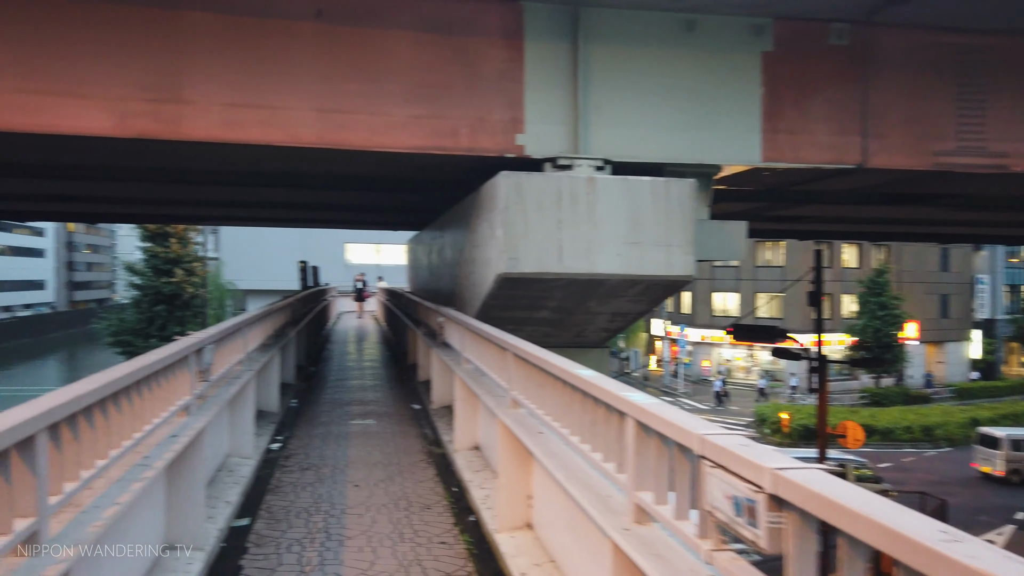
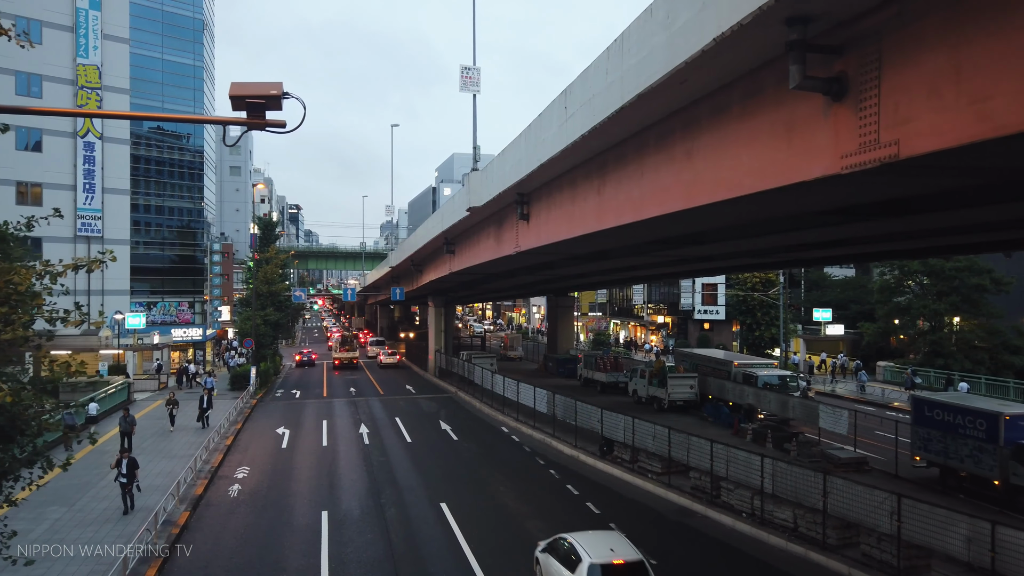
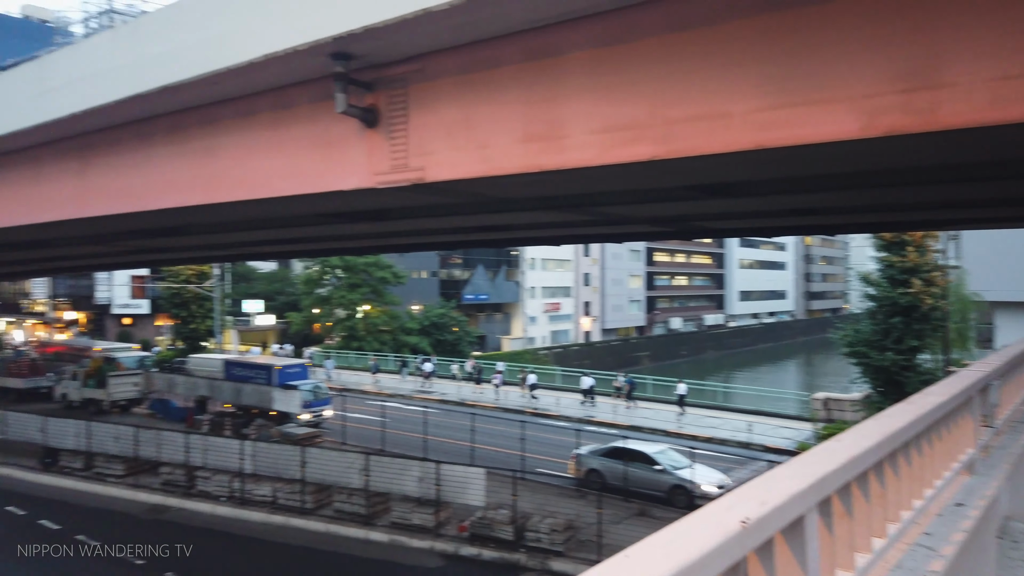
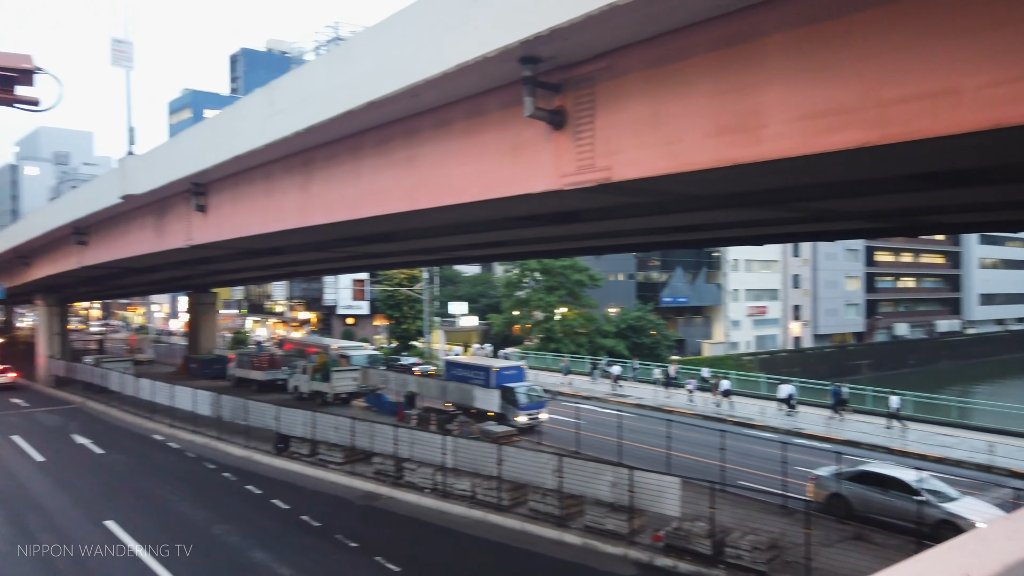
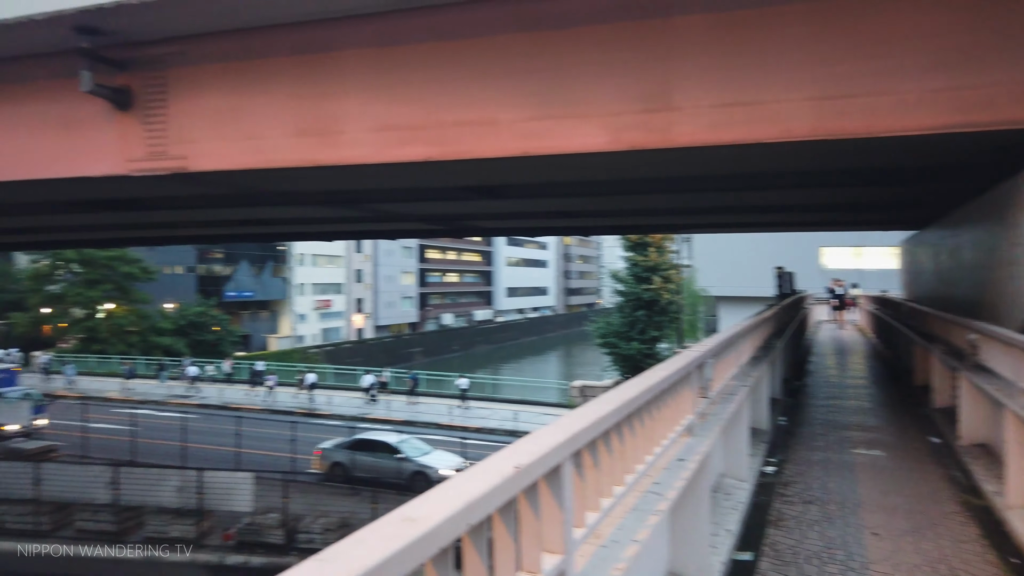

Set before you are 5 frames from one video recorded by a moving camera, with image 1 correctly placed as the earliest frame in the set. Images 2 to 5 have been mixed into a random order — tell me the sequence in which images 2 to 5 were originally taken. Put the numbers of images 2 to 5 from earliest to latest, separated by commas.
5, 3, 4, 2
